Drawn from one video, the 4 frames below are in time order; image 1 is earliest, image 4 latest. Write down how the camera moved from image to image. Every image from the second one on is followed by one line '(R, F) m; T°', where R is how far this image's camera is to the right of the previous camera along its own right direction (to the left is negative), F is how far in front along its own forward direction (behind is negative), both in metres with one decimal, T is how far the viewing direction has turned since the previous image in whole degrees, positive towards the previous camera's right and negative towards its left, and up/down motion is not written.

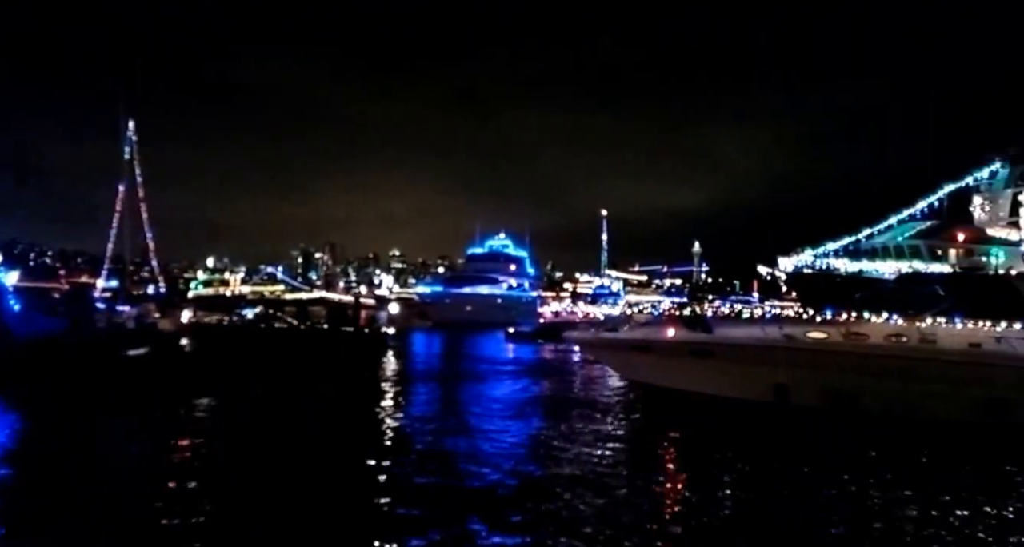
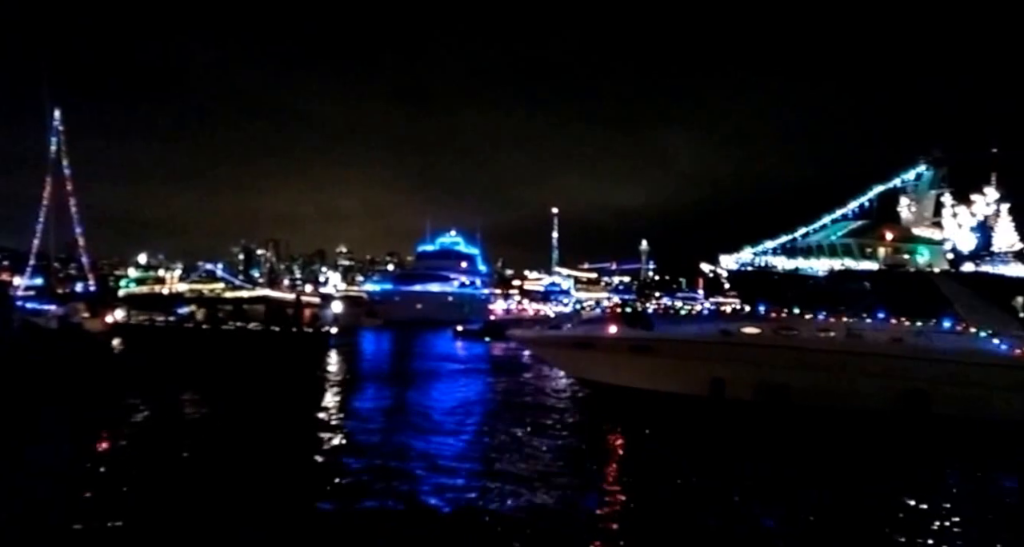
(+0.5, -0.5) m; +2°
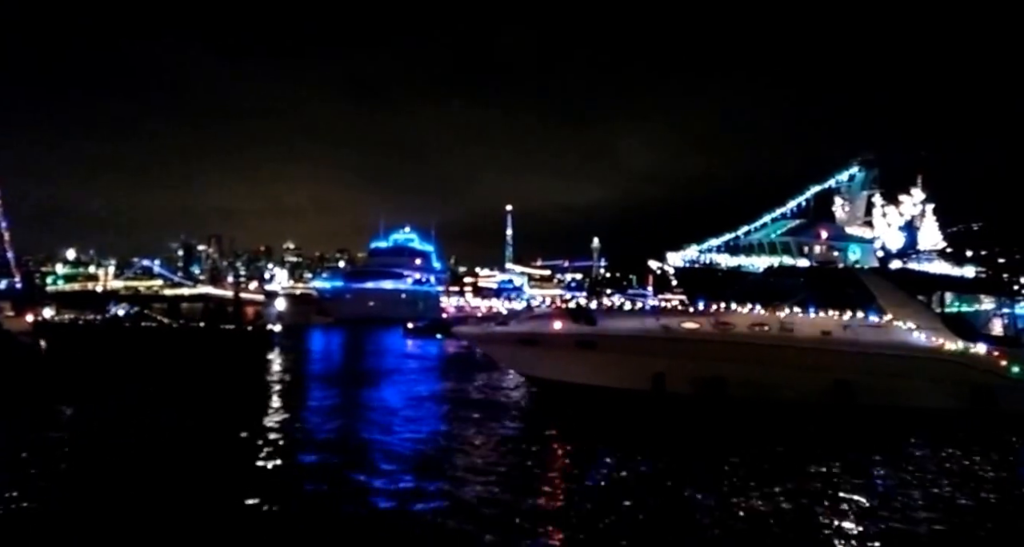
(+0.3, -0.6) m; +2°
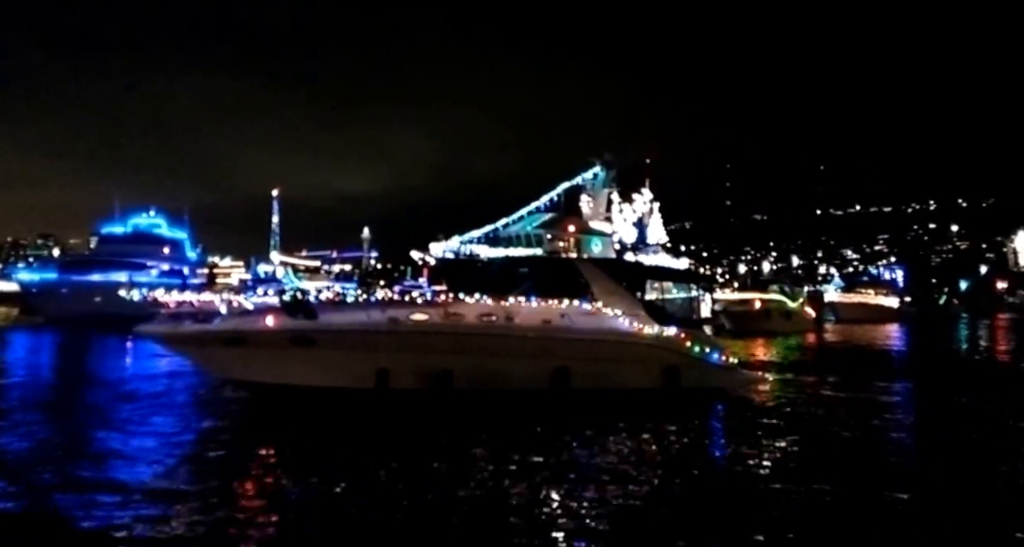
(+1.9, +0.5) m; +11°
